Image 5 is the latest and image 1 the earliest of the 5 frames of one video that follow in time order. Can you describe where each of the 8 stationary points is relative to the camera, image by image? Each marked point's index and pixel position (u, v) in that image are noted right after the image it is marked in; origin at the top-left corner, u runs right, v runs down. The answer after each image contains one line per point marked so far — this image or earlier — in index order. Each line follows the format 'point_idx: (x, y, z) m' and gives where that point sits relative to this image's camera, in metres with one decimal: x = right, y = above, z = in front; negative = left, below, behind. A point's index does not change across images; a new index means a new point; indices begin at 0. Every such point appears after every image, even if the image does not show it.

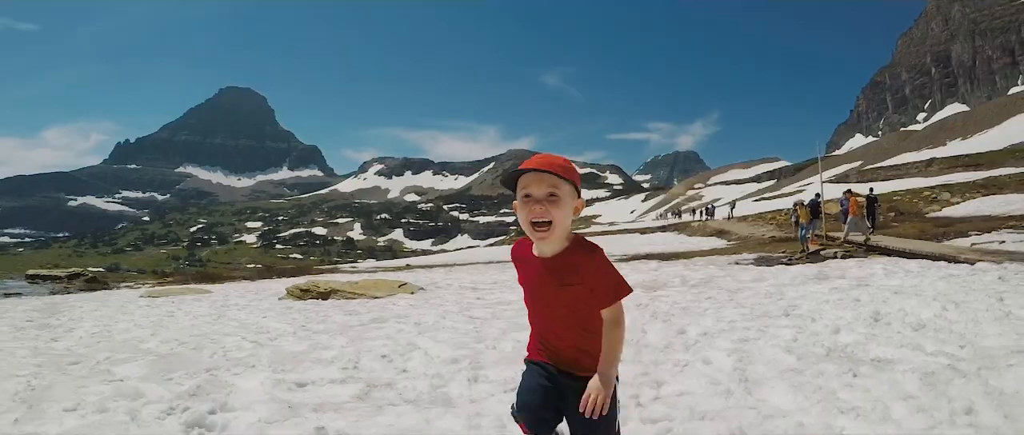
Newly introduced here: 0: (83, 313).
0: (-11.5, -2.5, +13.7) m
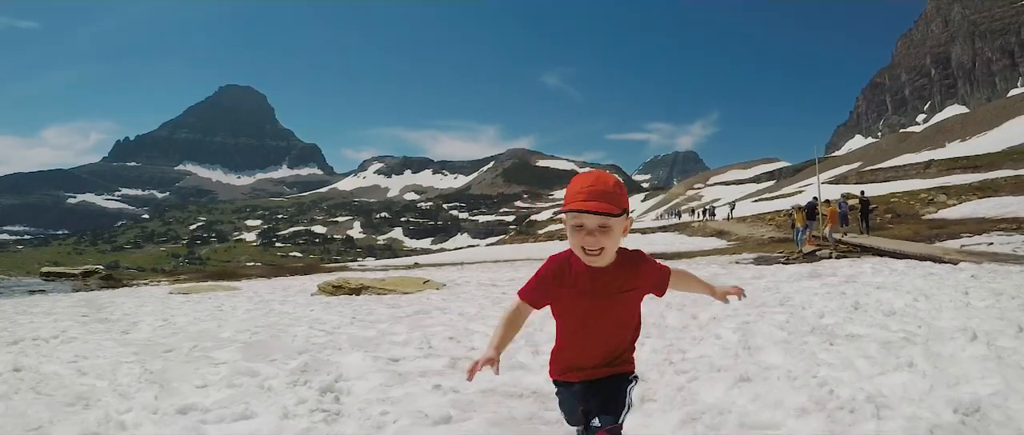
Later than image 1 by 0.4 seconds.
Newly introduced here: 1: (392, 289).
0: (-11.0, -2.5, +14.9) m
1: (-3.5, -2.1, +15.8) m
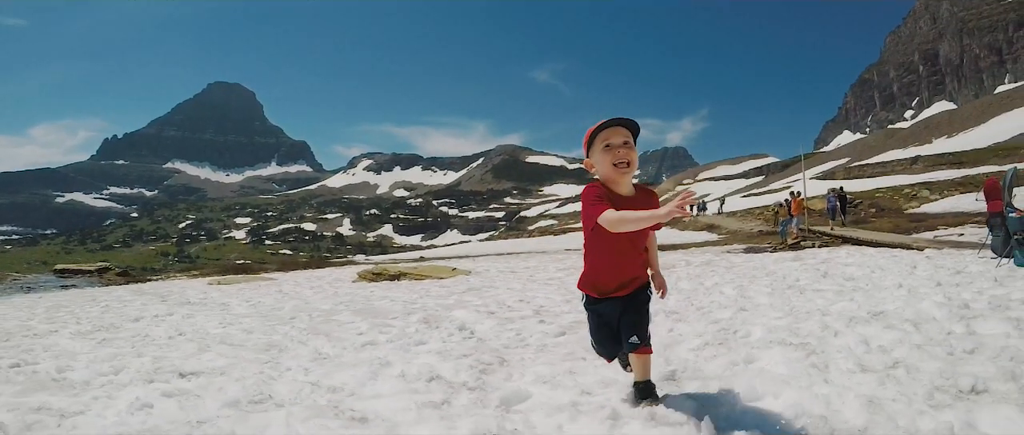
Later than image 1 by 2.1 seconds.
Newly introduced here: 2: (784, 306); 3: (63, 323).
0: (-10.3, -2.4, +16.8) m
1: (-2.8, -1.9, +17.8) m
2: (+3.2, -1.0, +6.6) m
3: (-8.3, -2.0, +9.6) m
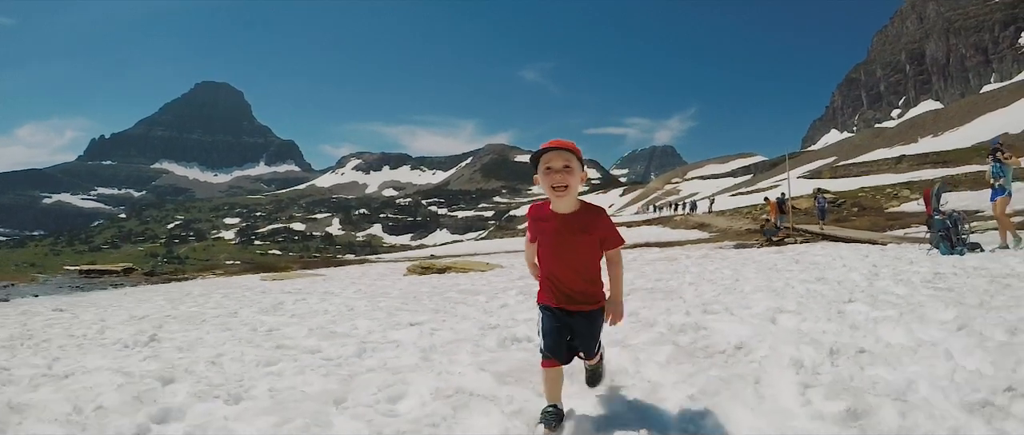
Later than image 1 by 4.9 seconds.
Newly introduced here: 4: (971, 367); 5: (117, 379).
0: (-9.1, -2.4, +19.9) m
1: (-1.6, -2.0, +21.0) m
2: (+4.6, -1.1, +9.8) m
3: (-7.0, -2.1, +12.6) m
4: (+3.2, -1.0, +3.9) m
5: (-4.1, -1.7, +5.5) m
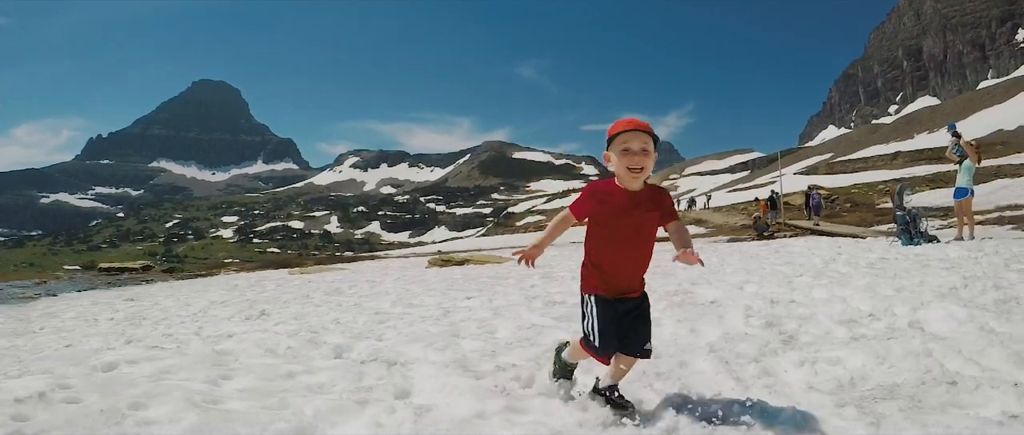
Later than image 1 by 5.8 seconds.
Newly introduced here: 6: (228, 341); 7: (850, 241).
0: (-8.5, -2.4, +22.0) m
1: (-1.1, -1.9, +23.2) m
2: (+5.2, -1.0, +12.0) m
3: (-6.4, -2.1, +14.8) m
4: (+3.9, -1.0, +6.0) m
5: (-3.5, -1.7, +7.7) m
6: (-4.1, -1.7, +7.7) m
7: (+10.8, -0.8, +17.4) m
